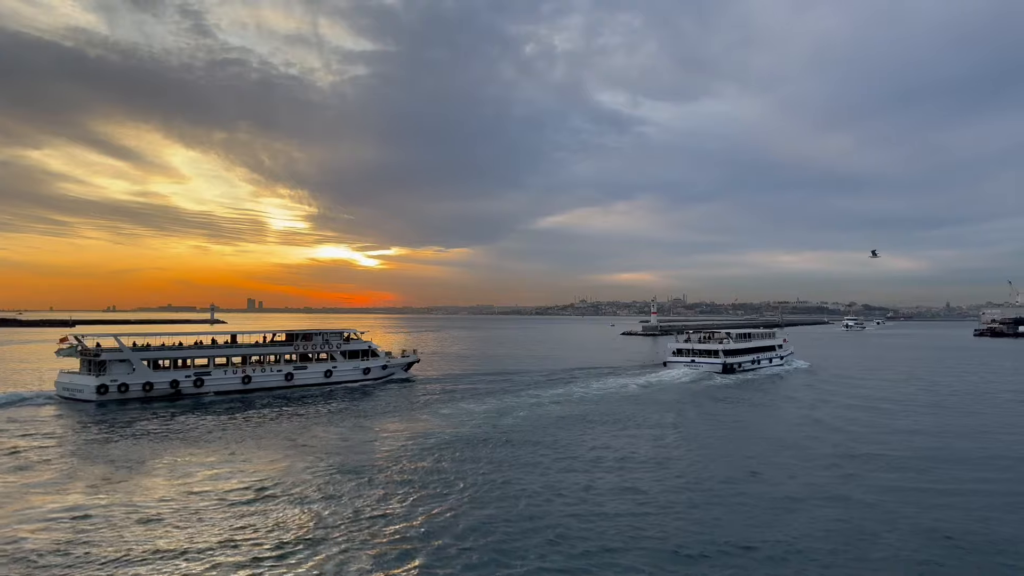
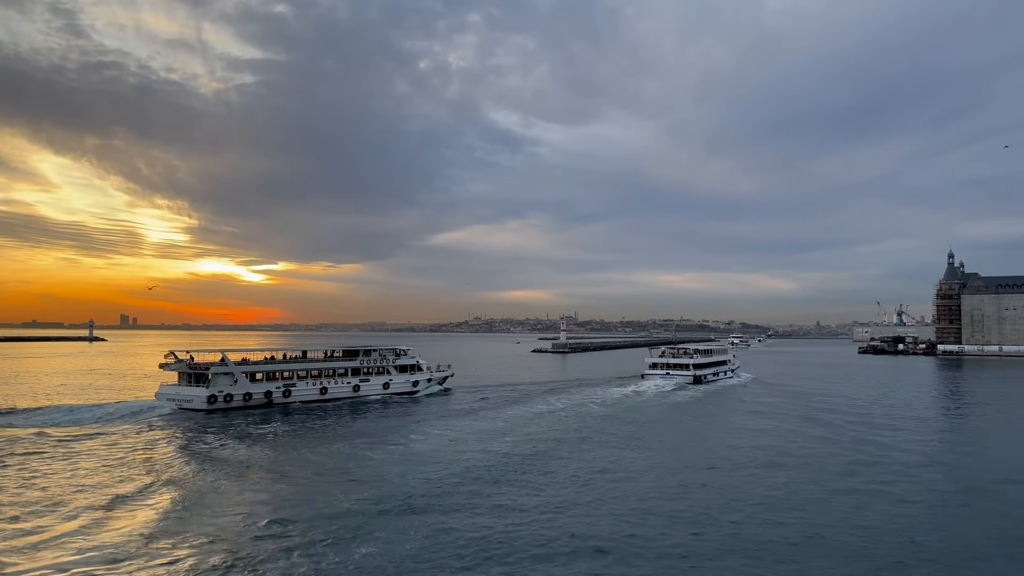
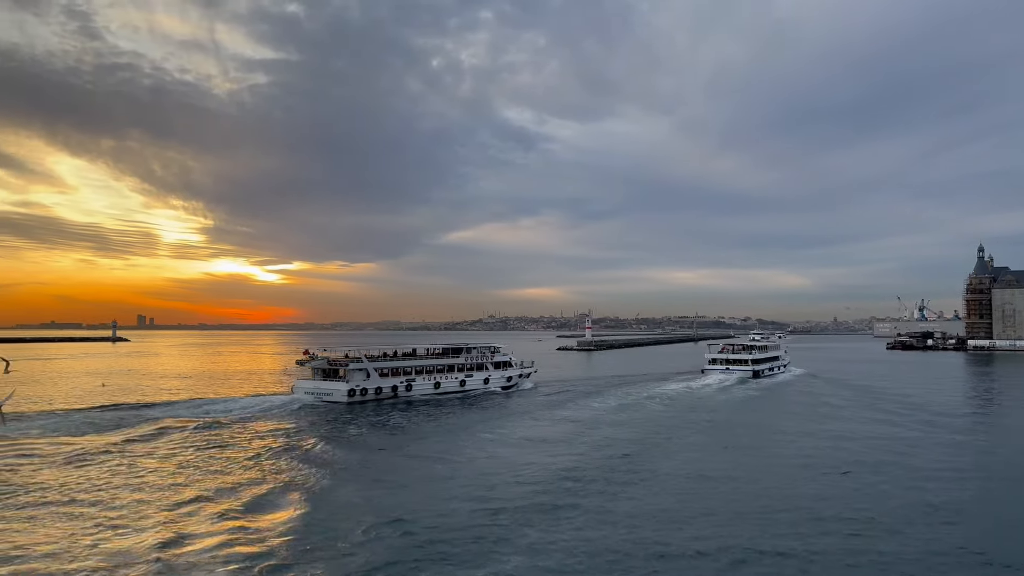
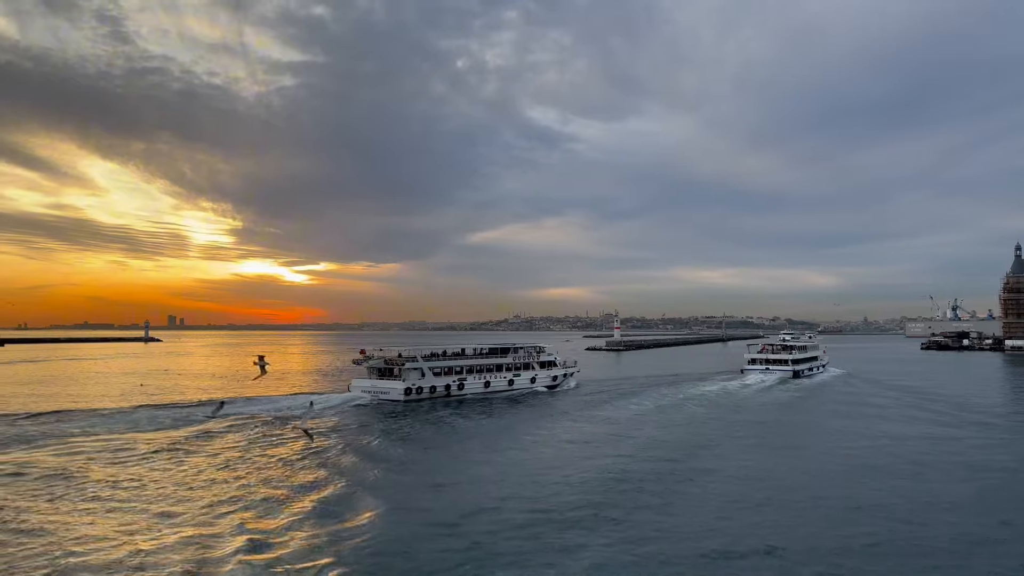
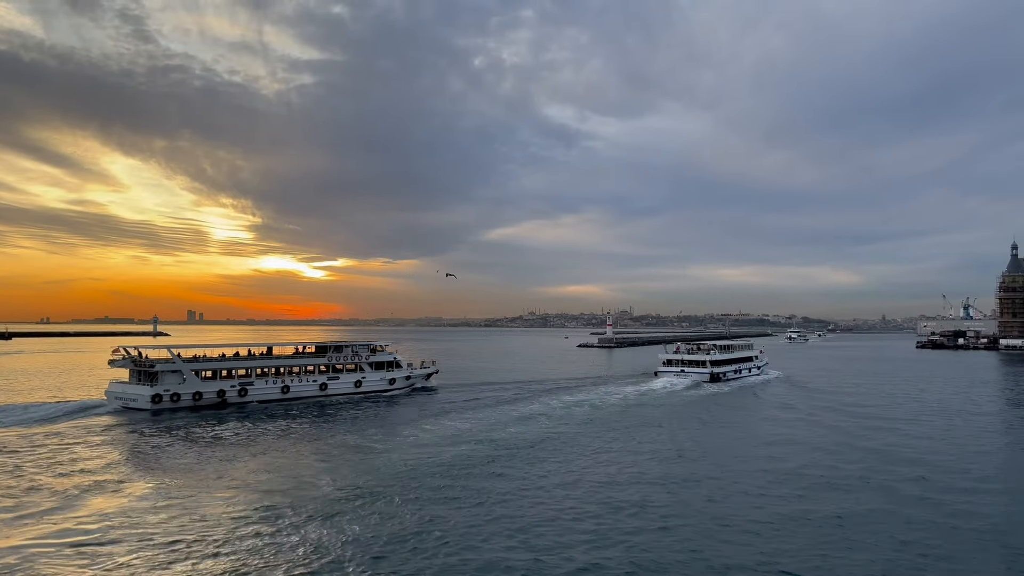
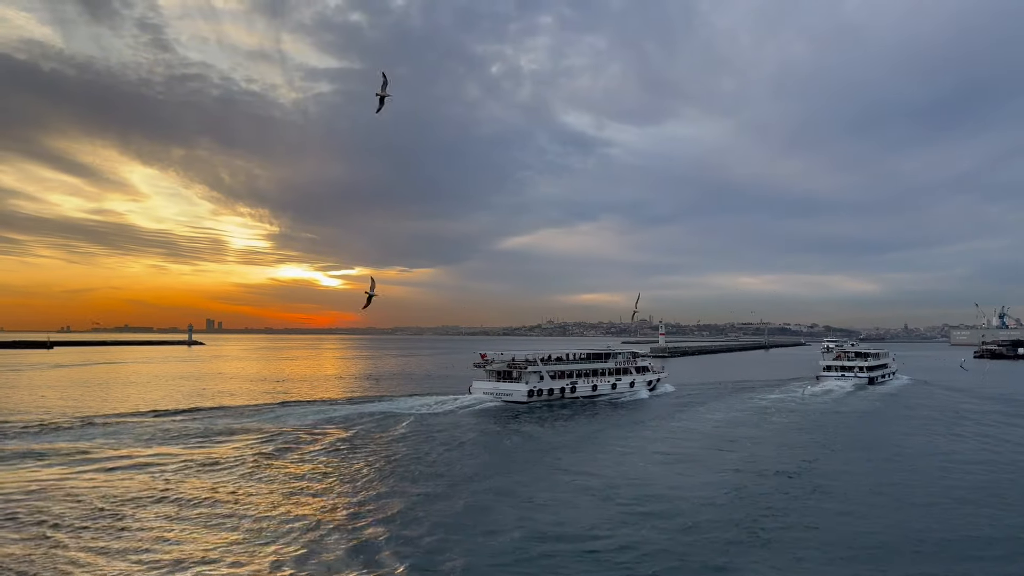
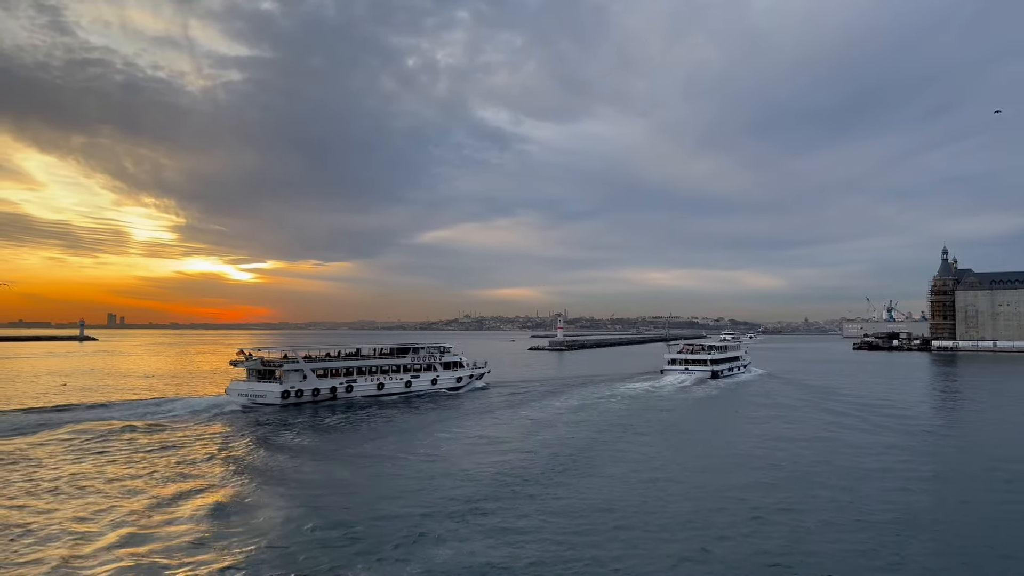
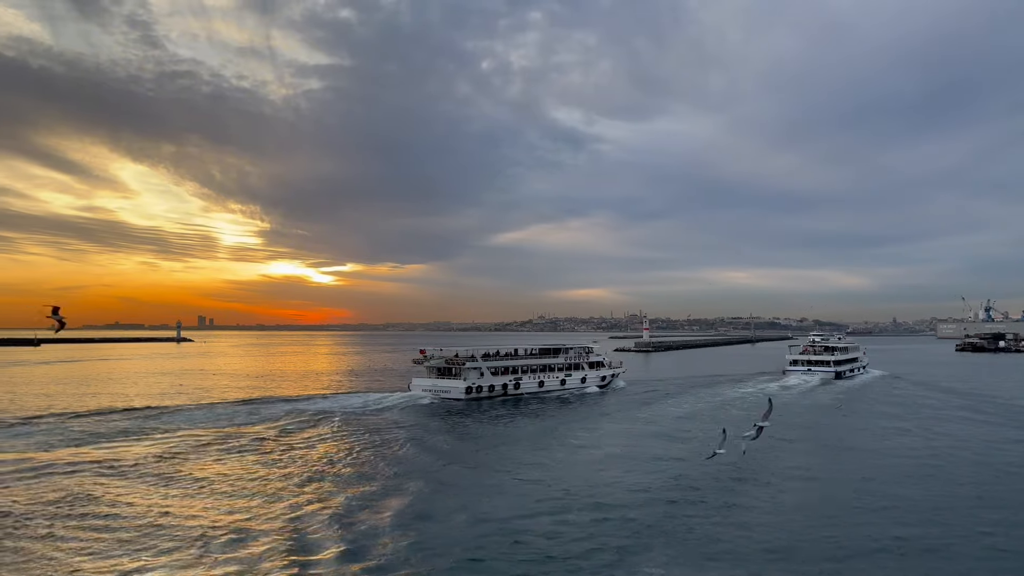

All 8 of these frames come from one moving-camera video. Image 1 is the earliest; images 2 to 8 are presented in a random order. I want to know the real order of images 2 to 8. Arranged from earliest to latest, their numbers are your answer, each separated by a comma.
5, 2, 7, 3, 4, 8, 6
